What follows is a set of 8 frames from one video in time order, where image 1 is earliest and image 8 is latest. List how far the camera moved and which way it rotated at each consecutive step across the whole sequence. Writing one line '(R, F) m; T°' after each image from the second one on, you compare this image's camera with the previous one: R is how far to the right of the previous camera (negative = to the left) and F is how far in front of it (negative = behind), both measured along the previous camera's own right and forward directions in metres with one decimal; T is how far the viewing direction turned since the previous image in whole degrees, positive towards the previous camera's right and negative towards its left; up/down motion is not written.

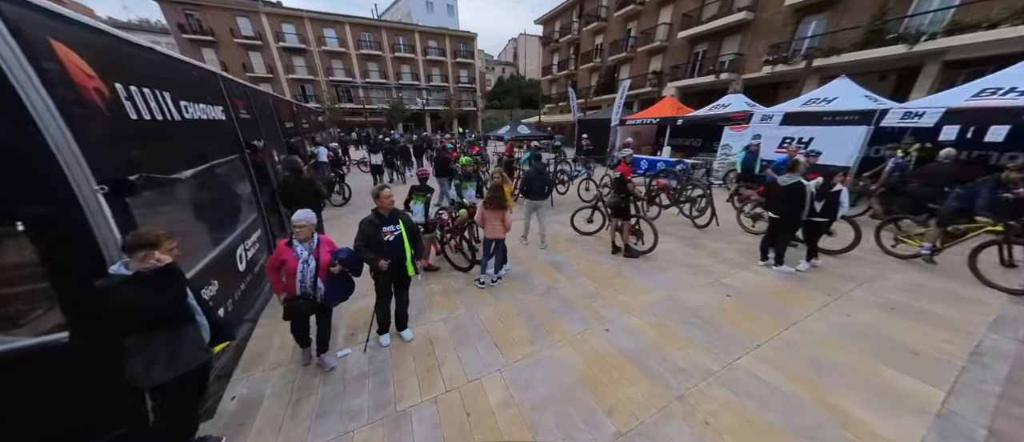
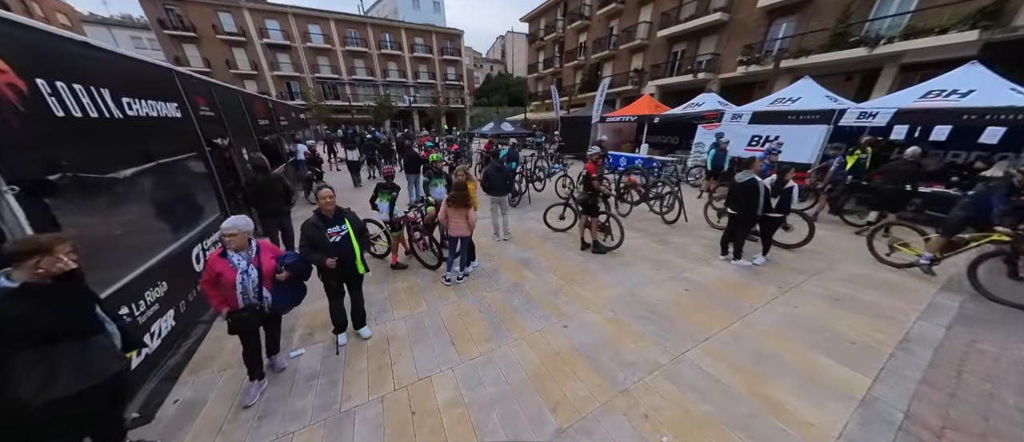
(+0.4, 0.0) m; +2°
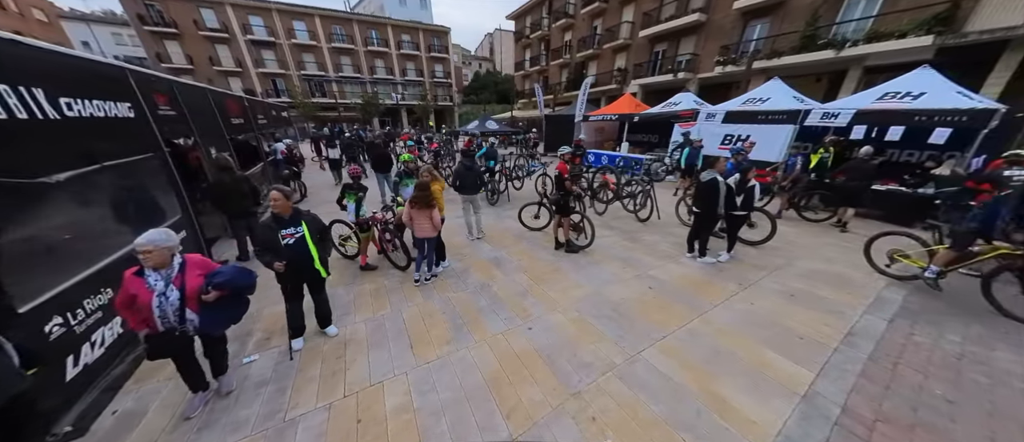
(+0.4, +0.1) m; +2°
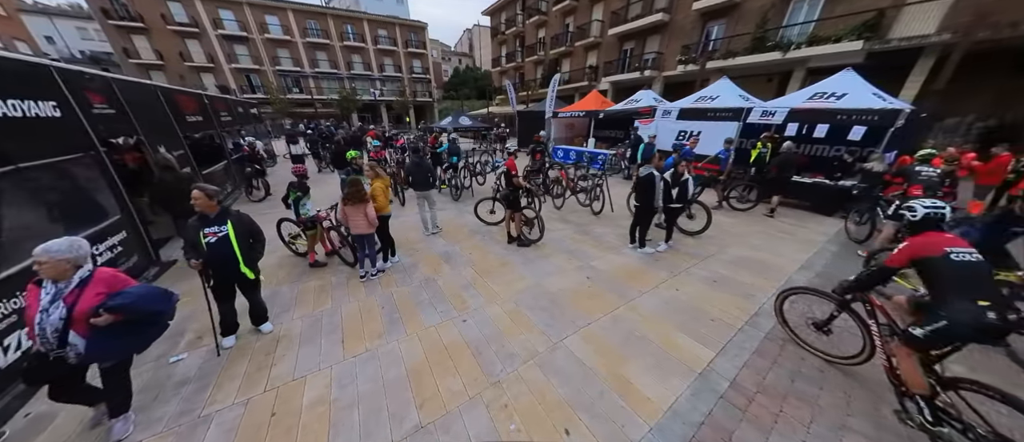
(+0.6, 0.0) m; +3°
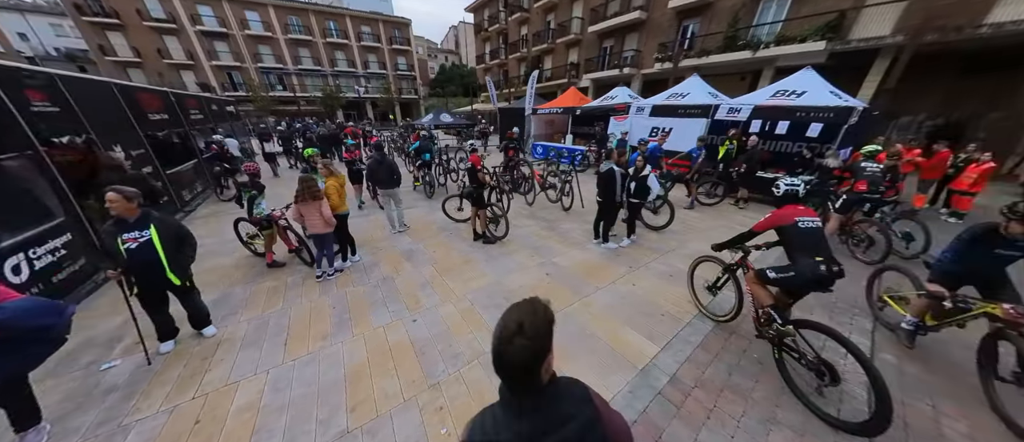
(+0.5, +0.1) m; +2°
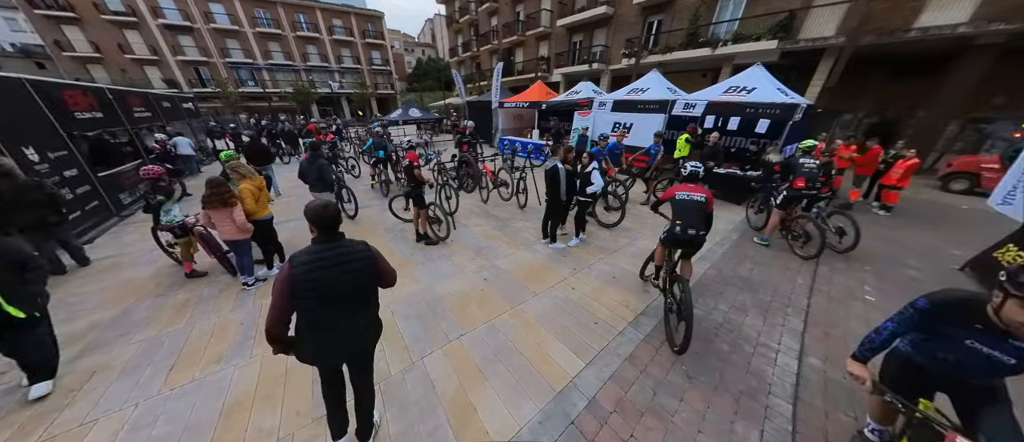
(+0.6, +0.3) m; +4°
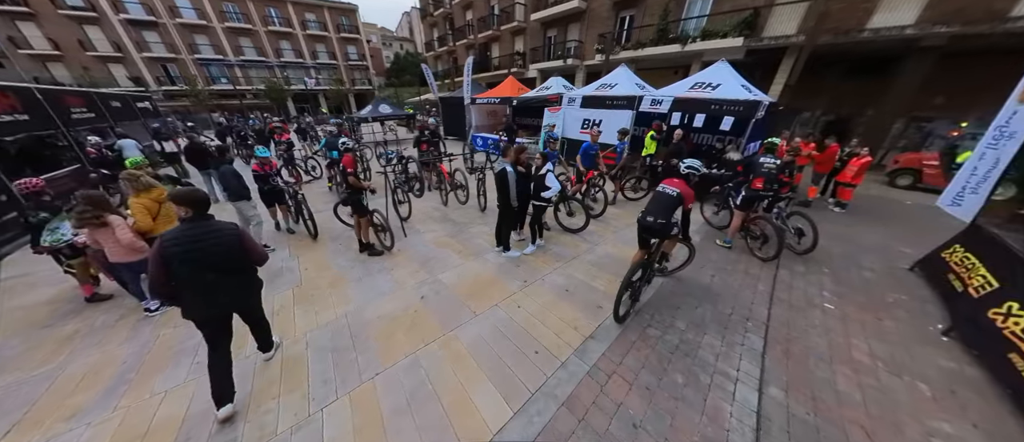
(+0.5, +0.4) m; +4°
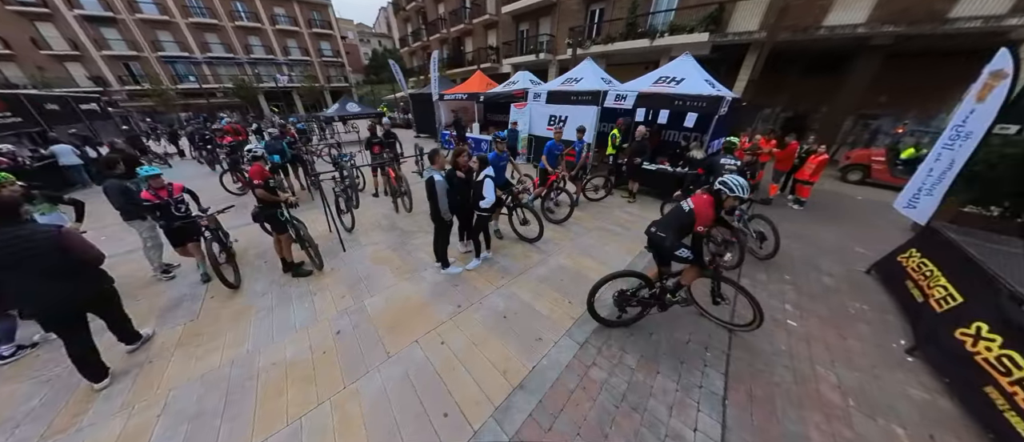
(+0.5, +0.5) m; +4°
